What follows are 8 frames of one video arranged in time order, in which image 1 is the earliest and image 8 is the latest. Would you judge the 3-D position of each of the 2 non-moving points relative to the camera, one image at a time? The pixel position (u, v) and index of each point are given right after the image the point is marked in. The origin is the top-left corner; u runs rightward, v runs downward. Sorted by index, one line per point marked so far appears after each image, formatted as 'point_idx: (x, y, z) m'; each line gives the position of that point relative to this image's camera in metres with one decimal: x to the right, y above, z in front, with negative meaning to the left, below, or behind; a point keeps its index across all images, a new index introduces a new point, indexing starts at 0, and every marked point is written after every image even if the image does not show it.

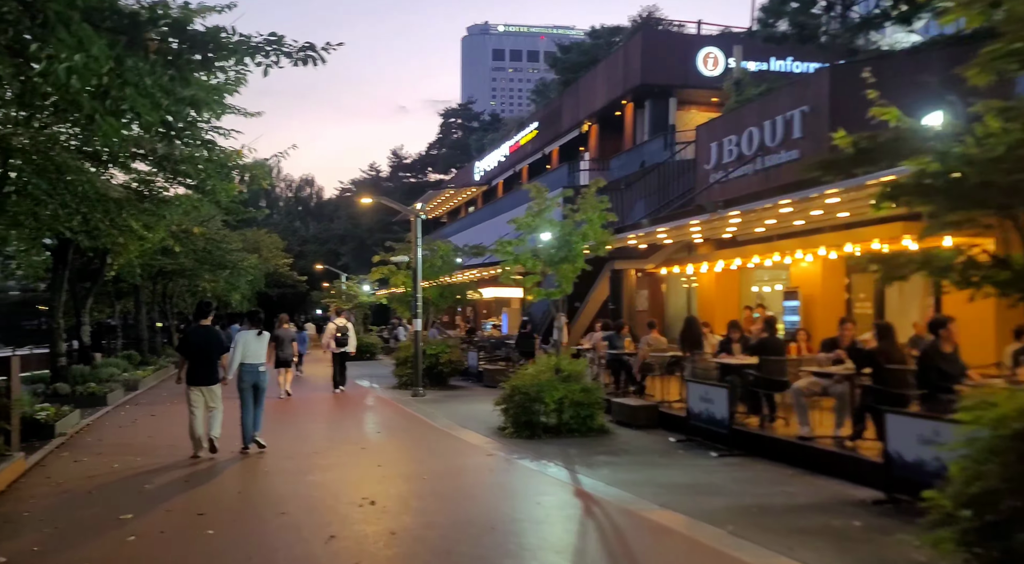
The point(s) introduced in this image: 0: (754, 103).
0: (+4.4, +3.3, +15.0) m
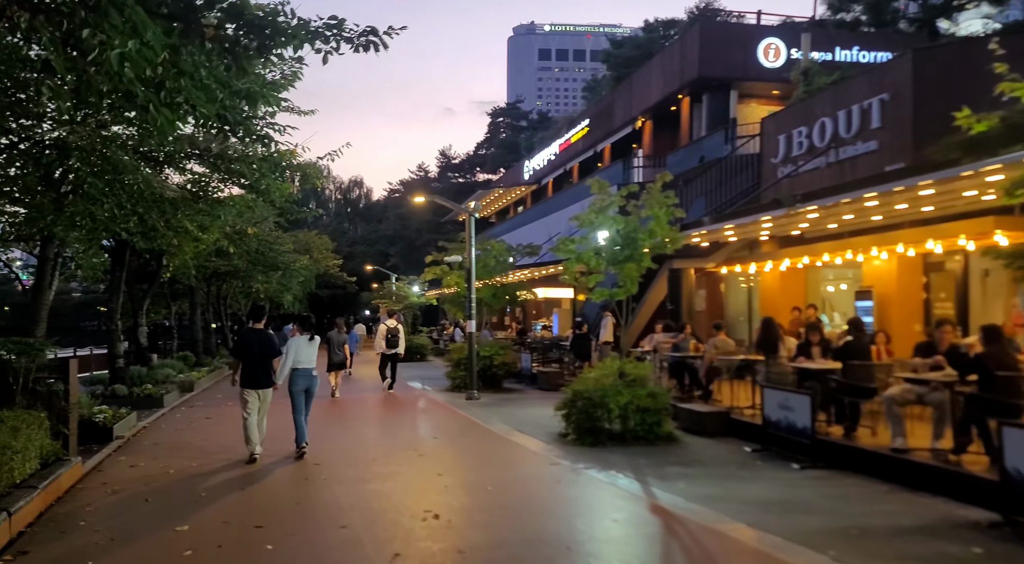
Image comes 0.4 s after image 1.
0: (+5.4, +3.3, +14.3) m
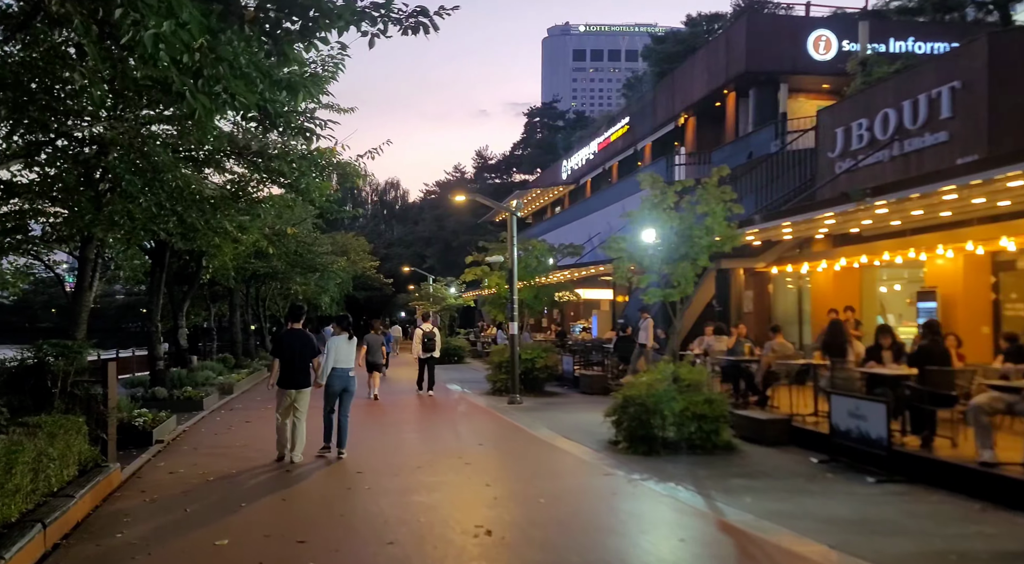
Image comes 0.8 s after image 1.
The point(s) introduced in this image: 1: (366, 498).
0: (+6.2, +3.3, +13.6) m
1: (-1.5, -2.2, +8.4) m
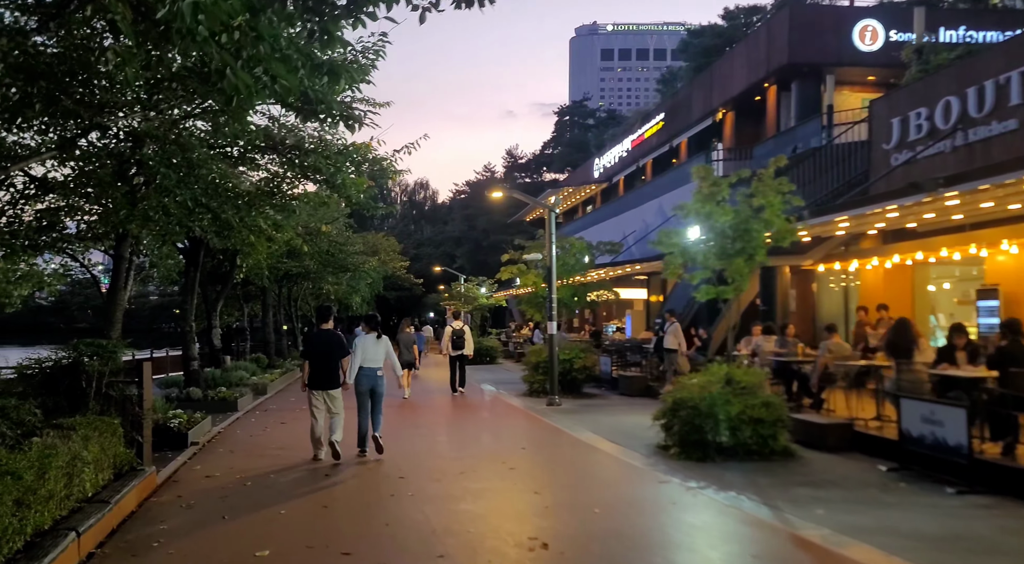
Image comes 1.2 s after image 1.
0: (+6.8, +3.3, +12.9) m
1: (-1.0, -2.2, +8.0) m
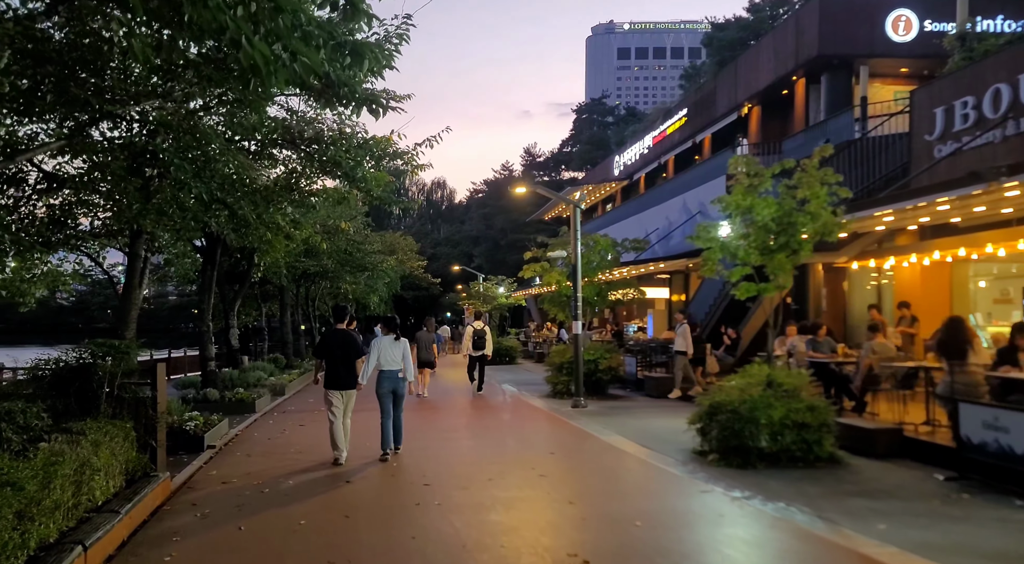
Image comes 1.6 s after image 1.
0: (+7.2, +3.3, +12.3) m
1: (-0.7, -2.1, +7.6) m
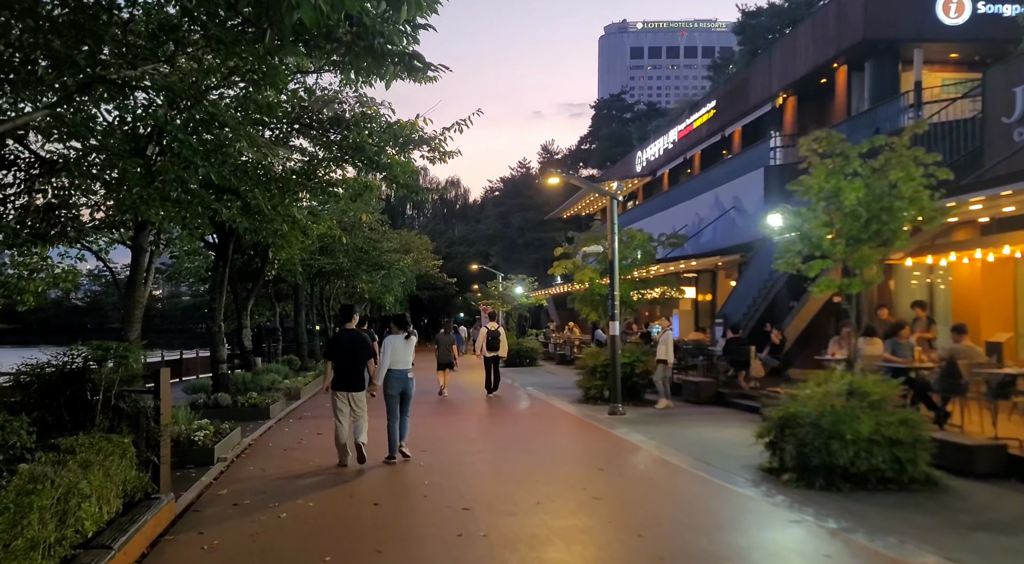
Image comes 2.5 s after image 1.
0: (+7.8, +3.4, +11.1) m
1: (-0.2, -2.1, +6.4) m
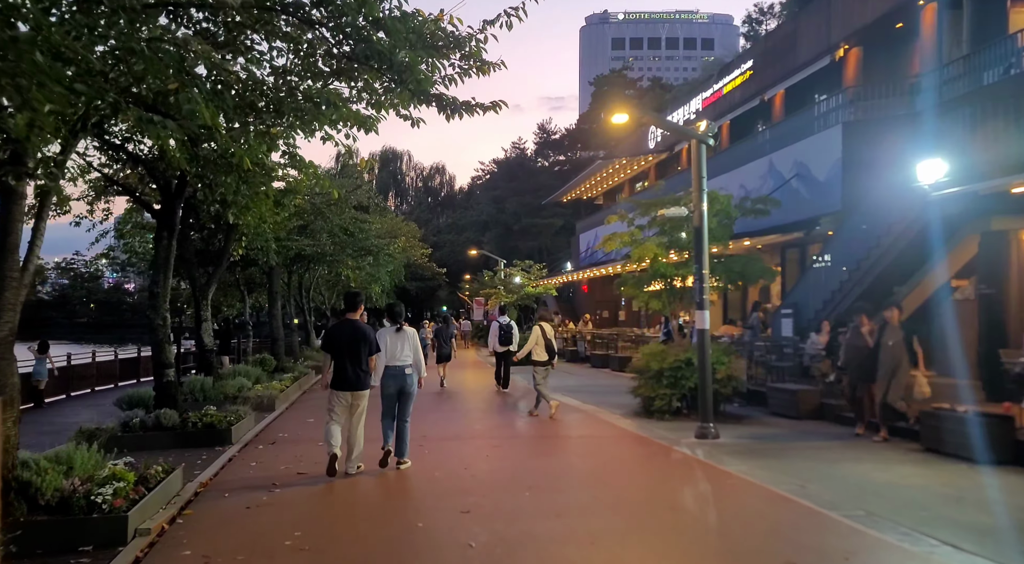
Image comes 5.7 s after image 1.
0: (+8.6, +3.7, +7.1) m
1: (+0.7, -1.8, +2.4) m
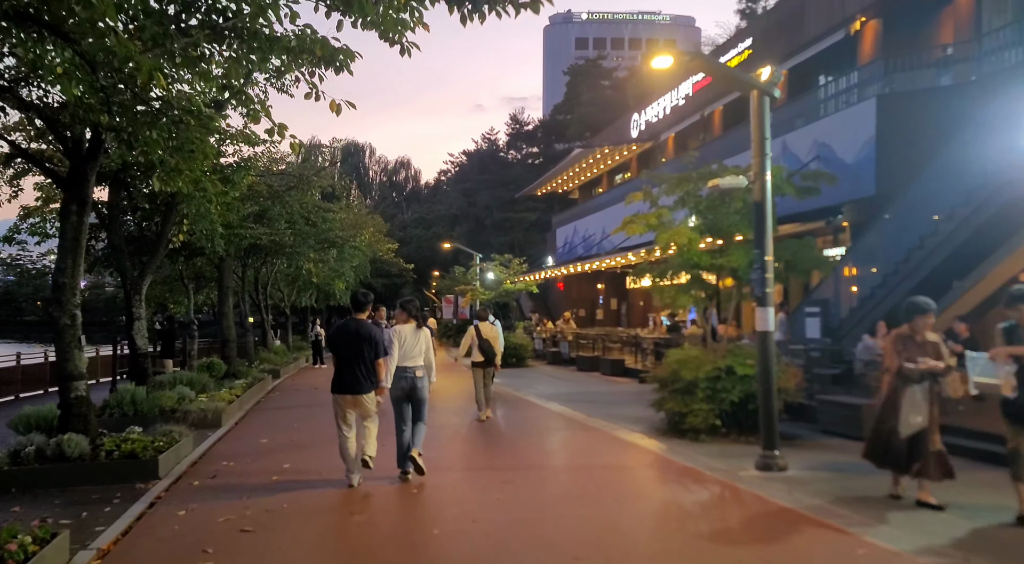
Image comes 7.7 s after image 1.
0: (+8.9, +3.8, +5.0) m
1: (+1.2, -1.7, -0.1) m
